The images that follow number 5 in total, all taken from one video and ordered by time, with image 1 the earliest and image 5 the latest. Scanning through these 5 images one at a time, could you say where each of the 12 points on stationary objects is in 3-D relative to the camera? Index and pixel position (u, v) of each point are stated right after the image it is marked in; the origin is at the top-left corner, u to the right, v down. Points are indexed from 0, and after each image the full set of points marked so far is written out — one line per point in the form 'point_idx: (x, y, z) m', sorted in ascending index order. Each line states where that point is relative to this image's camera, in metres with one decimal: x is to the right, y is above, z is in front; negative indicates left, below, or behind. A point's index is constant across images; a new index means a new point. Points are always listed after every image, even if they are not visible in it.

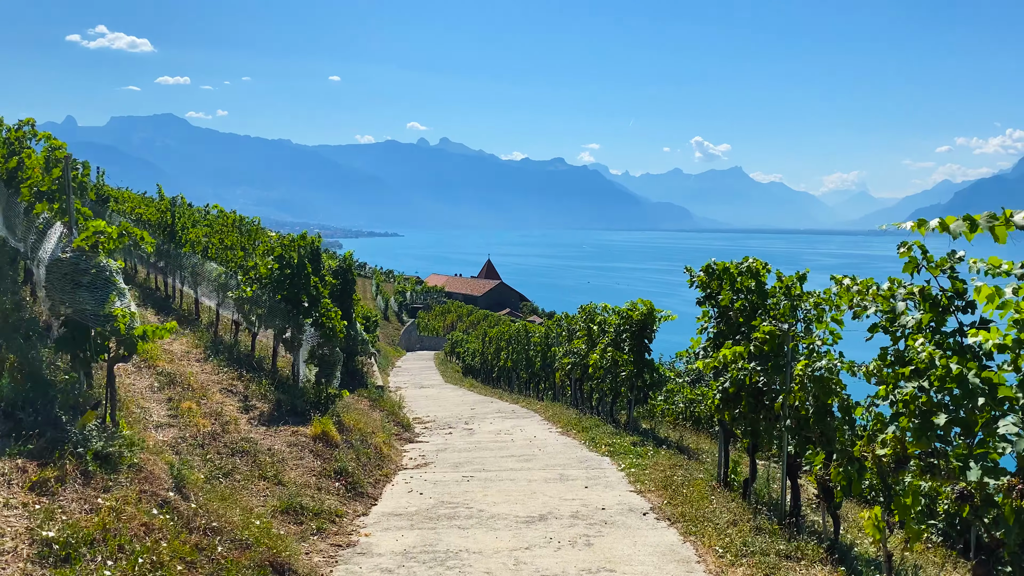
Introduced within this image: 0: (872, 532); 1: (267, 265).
0: (+4.5, -3.1, +7.8) m
1: (-7.4, +0.7, +18.9) m
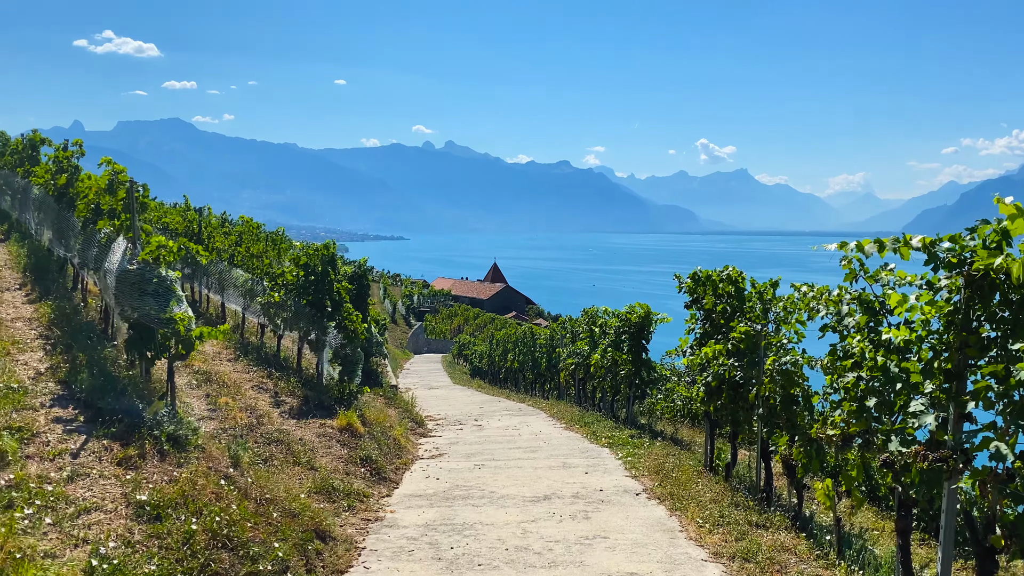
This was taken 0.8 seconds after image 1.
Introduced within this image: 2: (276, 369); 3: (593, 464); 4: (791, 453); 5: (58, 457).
0: (+4.7, -3.2, +9.2) m
1: (-7.2, +0.5, +20.4) m
2: (-7.6, -2.6, +20.0) m
3: (+2.1, -4.6, +16.0) m
4: (+4.7, -2.8, +10.4) m
5: (-6.6, -2.5, +9.0) m
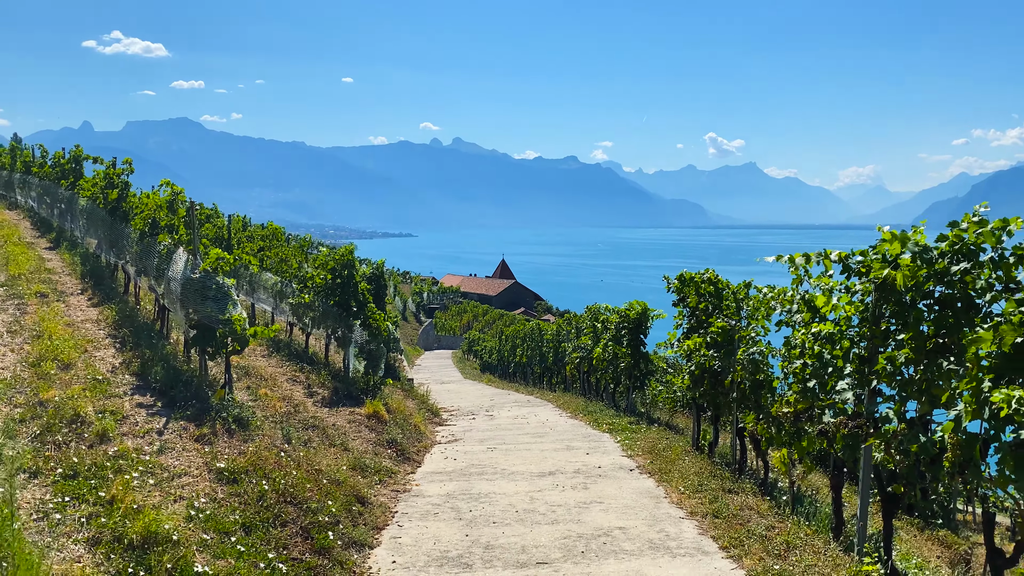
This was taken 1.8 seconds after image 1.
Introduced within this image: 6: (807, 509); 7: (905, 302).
0: (+4.8, -3.2, +11.0) m
1: (-6.9, +0.4, +22.4) m
2: (-7.3, -2.7, +21.9) m
3: (+2.4, -4.6, +17.9) m
4: (+4.9, -2.8, +12.2) m
5: (-6.5, -2.6, +11.0) m
6: (+5.1, -3.9, +10.8) m
7: (+5.0, -0.2, +7.7) m
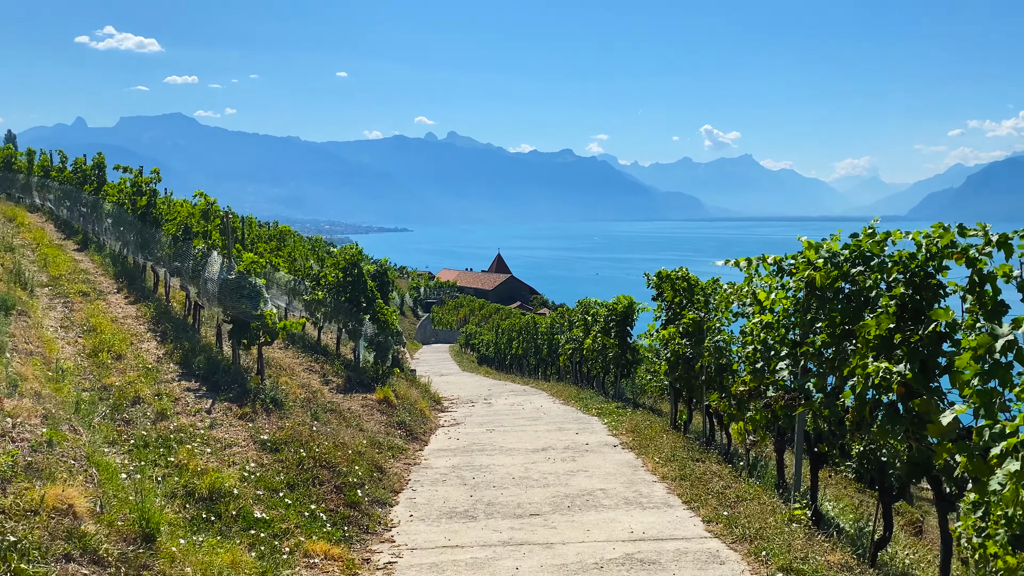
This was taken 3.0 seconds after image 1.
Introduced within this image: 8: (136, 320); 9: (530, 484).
0: (+4.8, -3.1, +13.0) m
1: (-7.1, +0.5, +24.2) m
2: (-7.4, -2.6, +23.8) m
3: (+2.3, -4.5, +19.8) m
4: (+4.8, -2.7, +14.2) m
5: (-6.5, -2.6, +12.9) m
6: (+5.1, -3.8, +12.7) m
7: (+4.9, -0.1, +9.6) m
8: (-10.8, -0.9, +17.7) m
9: (+0.4, -4.3, +13.4) m
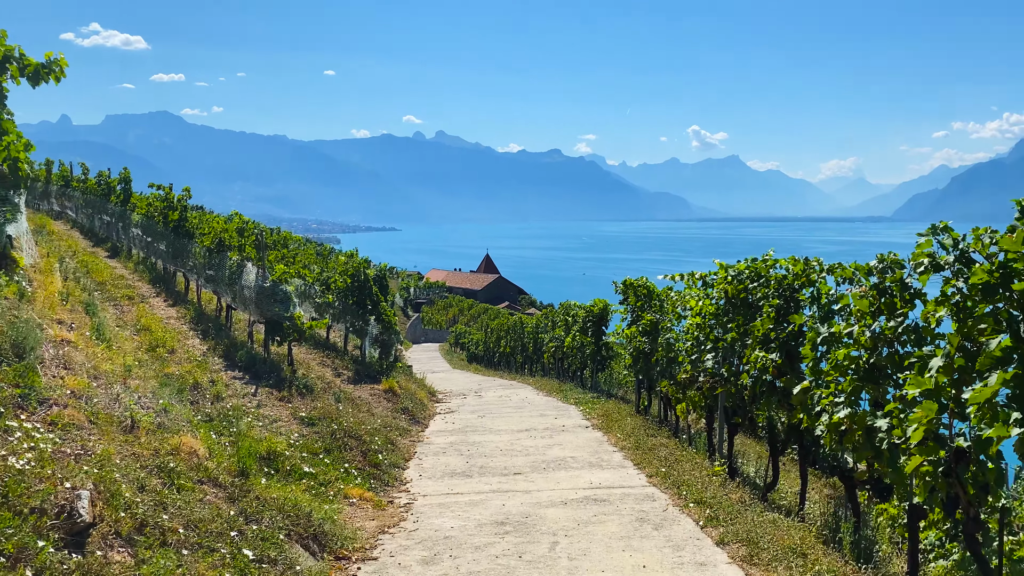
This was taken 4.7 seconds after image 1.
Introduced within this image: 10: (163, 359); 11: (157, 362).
0: (+4.4, -3.3, +16.2) m
1: (-7.6, +0.4, +27.2) m
2: (-7.9, -2.8, +26.8) m
3: (+1.8, -4.7, +23.0) m
4: (+4.5, -2.9, +17.4) m
5: (-6.9, -2.8, +15.9) m
6: (+4.8, -4.0, +16.0) m
7: (+4.7, -0.3, +12.8) m
8: (-11.2, -1.1, +20.6) m
9: (+0.1, -4.4, +16.5) m
10: (-9.3, -1.9, +16.5) m
11: (-9.3, -2.0, +16.2) m
